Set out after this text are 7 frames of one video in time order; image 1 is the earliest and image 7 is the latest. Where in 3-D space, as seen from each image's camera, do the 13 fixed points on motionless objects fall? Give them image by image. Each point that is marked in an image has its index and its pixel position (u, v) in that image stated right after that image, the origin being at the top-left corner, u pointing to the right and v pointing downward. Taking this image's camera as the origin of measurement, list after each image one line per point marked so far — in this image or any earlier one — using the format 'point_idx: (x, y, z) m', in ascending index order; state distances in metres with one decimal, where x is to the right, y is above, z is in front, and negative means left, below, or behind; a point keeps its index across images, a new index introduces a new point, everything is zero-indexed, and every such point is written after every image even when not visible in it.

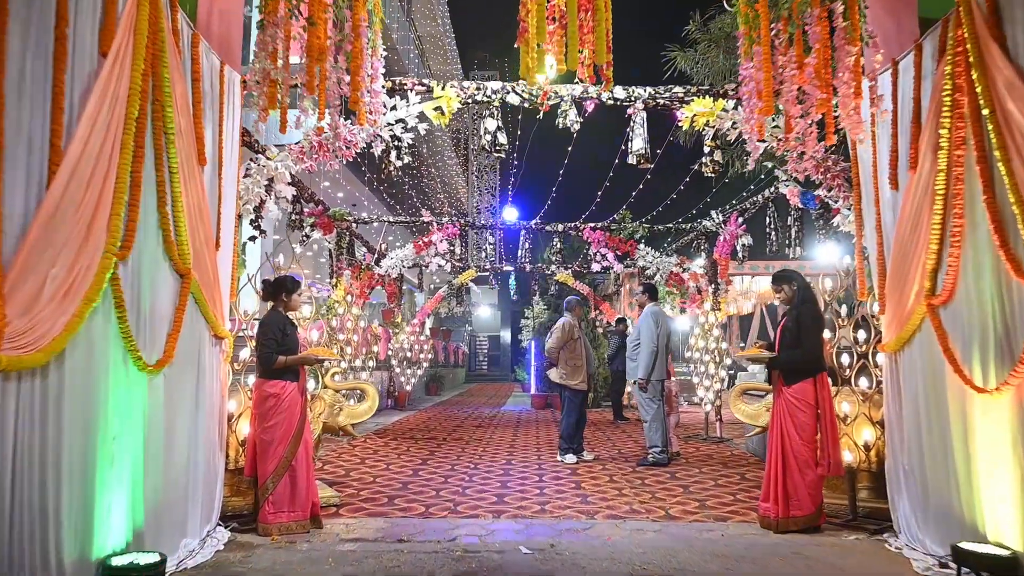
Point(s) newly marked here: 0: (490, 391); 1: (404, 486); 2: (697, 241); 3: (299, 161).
0: (-0.6, -2.7, +18.6) m
1: (-0.8, -1.5, +5.1) m
2: (+2.2, +0.6, +8.2) m
3: (-1.3, +0.8, +4.3) m
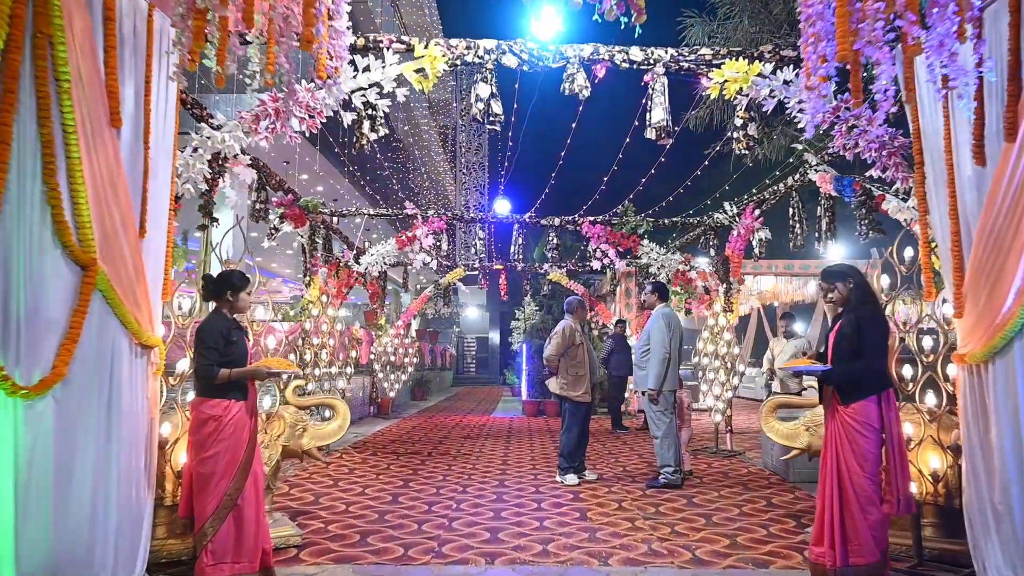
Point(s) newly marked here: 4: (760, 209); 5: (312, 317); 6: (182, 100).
0: (-0.9, -2.7, +17.9) m
1: (-0.8, -1.4, +4.4) m
2: (+2.1, +0.6, +7.6) m
3: (-1.4, +0.8, +3.6) m
4: (+2.2, +0.7, +6.3) m
5: (-2.0, -0.3, +7.1) m
6: (-1.6, +0.9, +3.5) m
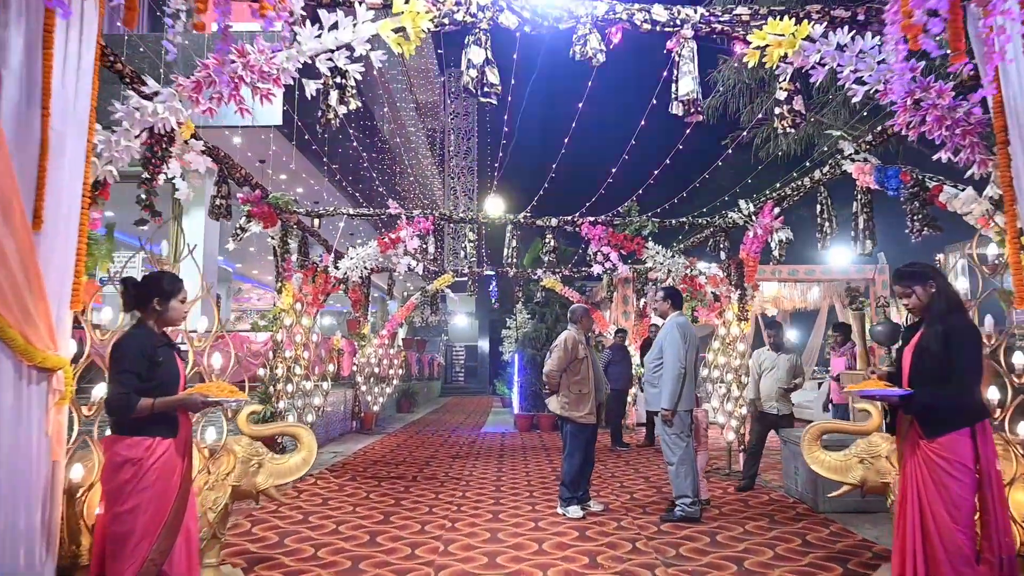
0: (-1.1, -2.9, +17.2) m
1: (-0.8, -1.5, +3.7) m
2: (+2.0, +0.5, +7.0) m
3: (-1.4, +0.8, +2.9) m
4: (+2.2, +0.7, +5.7) m
5: (-2.1, -0.4, +6.4) m
6: (-1.6, +0.9, +2.8) m
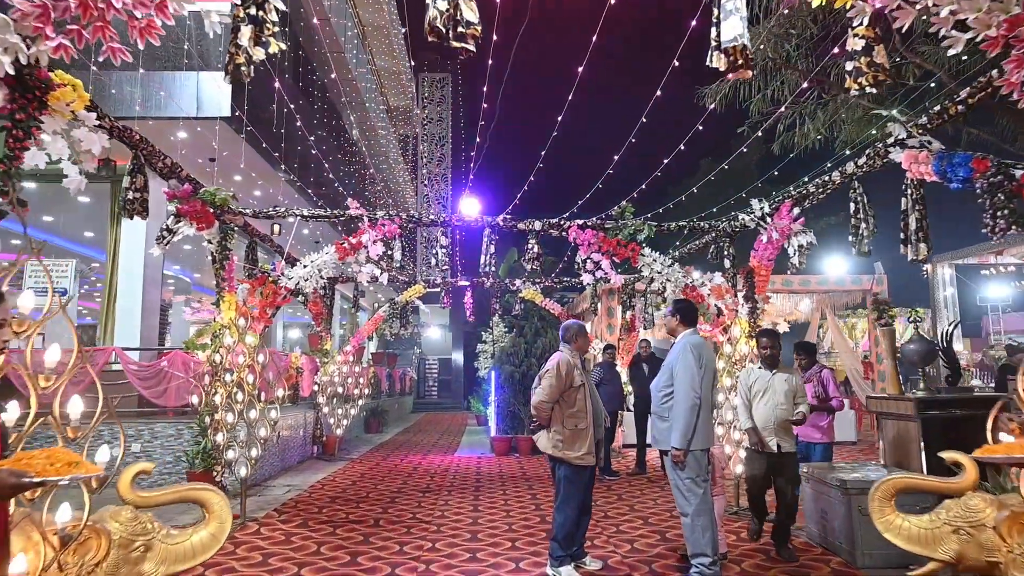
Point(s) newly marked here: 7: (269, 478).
0: (-1.7, -3.2, +16.3) m
1: (-0.9, -1.5, +2.8) m
2: (+1.8, +0.4, +6.2) m
3: (-1.4, +0.7, +2.1) m
4: (+2.0, +0.6, +4.9) m
5: (-2.3, -0.5, +5.5) m
6: (-1.7, +0.9, +1.9) m
7: (-2.7, -2.1, +7.7) m
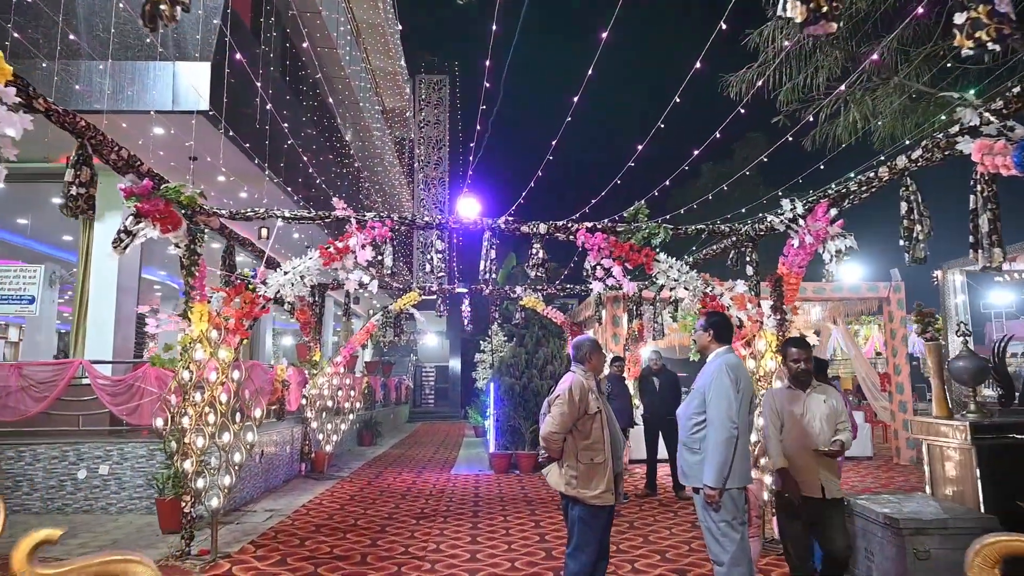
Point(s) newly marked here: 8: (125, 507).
0: (-1.7, -3.3, +15.7) m
1: (-0.9, -1.6, +2.2) m
2: (+1.9, +0.3, +5.7) m
3: (-1.4, +0.7, +1.5) m
4: (+2.1, +0.5, +4.4) m
5: (-2.3, -0.5, +4.9) m
6: (-1.6, +0.8, +1.4) m
7: (-2.7, -2.2, +7.1) m
8: (-3.7, -2.1, +6.7) m
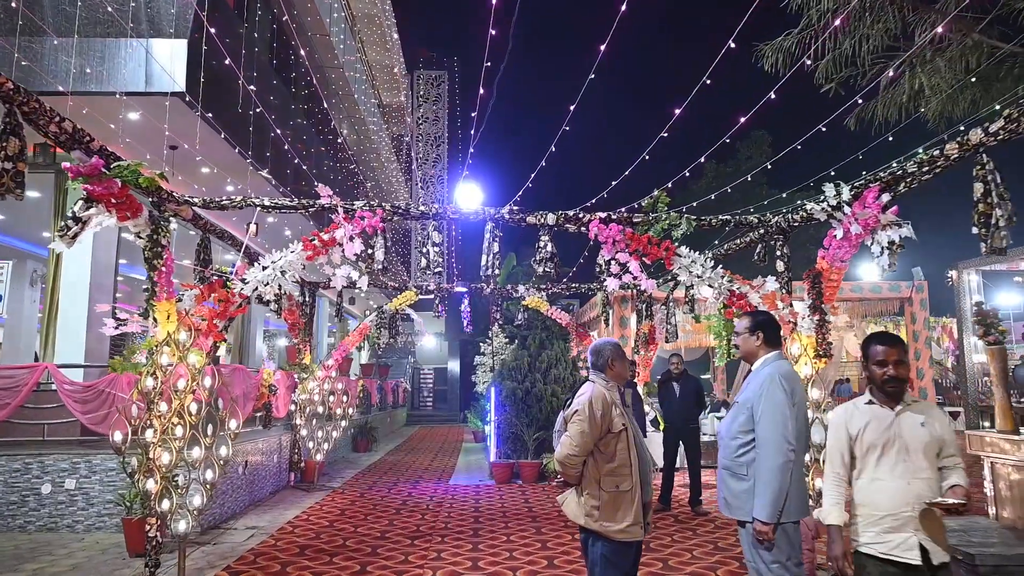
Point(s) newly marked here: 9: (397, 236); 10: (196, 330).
0: (-1.7, -3.3, +15.1) m
1: (-0.8, -1.5, +1.7) m
2: (+1.9, +0.3, +5.1) m
3: (-1.3, +0.7, +1.0) m
4: (+2.1, +0.5, +3.8) m
5: (-2.2, -0.5, +4.4) m
6: (-1.6, +0.9, +0.8) m
7: (-2.7, -2.2, +6.6) m
8: (-3.7, -2.1, +6.1) m
9: (-2.6, +1.2, +16.0) m
10: (-2.1, -0.3, +4.6) m
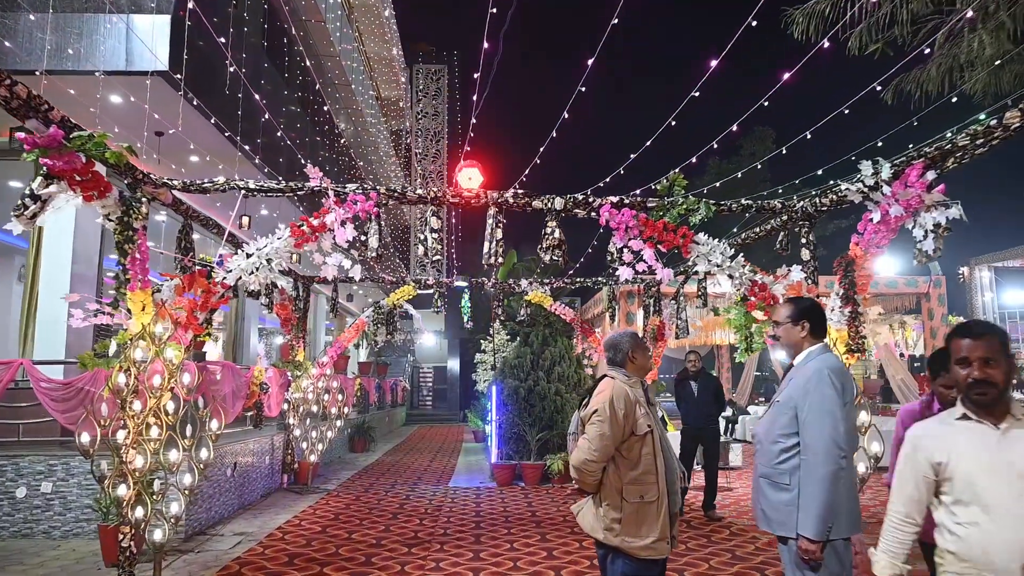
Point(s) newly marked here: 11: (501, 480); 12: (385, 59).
0: (-1.7, -3.2, +14.8) m
1: (-0.8, -1.5, +1.3) m
2: (+1.9, +0.4, +4.7) m
3: (-1.3, +0.8, +0.6) m
4: (+2.1, +0.6, +3.5) m
5: (-2.2, -0.4, +4.0) m
6: (-1.6, +0.9, +0.4) m
7: (-2.7, -2.1, +6.2) m
8: (-3.7, -2.0, +5.8) m
9: (-2.6, +1.3, +15.6) m
10: (-2.1, -0.2, +4.3) m
11: (-0.1, -2.4, +8.5) m
12: (-3.1, +5.6, +16.9) m
